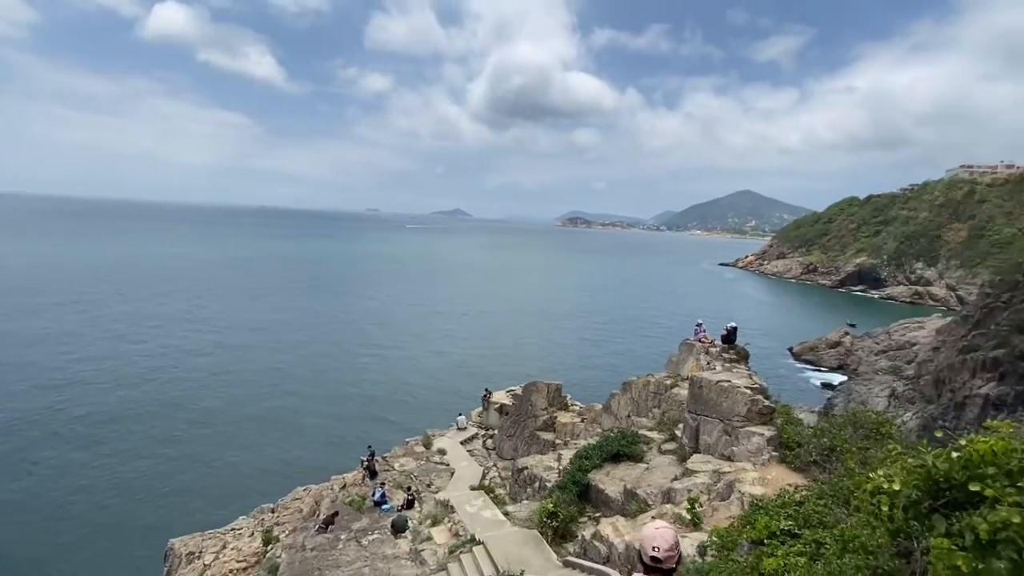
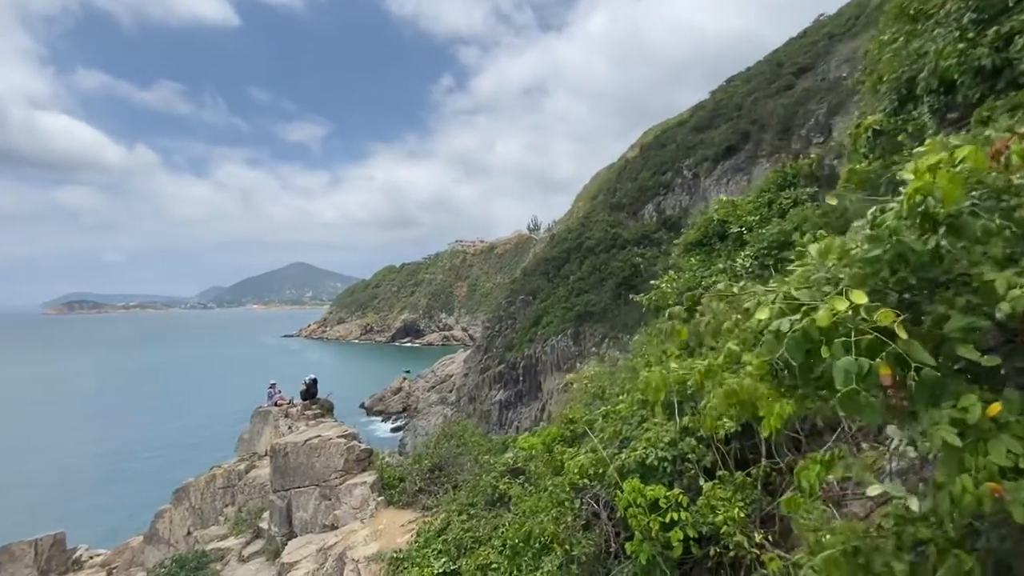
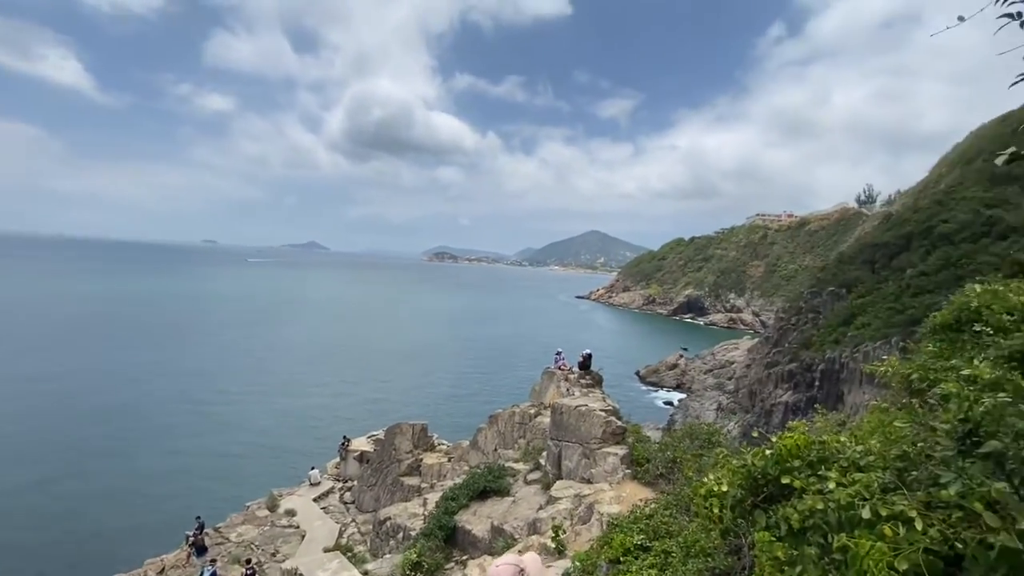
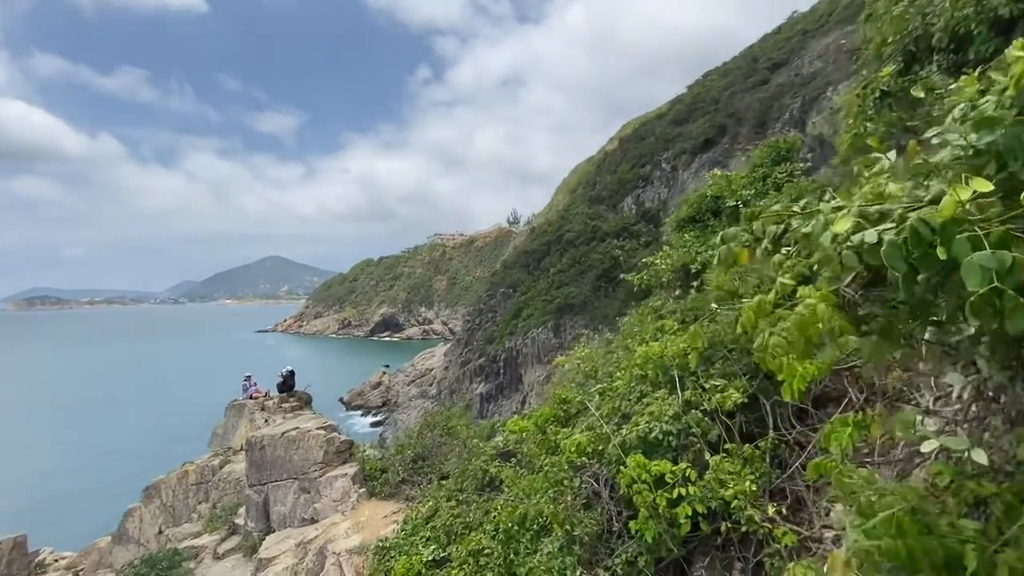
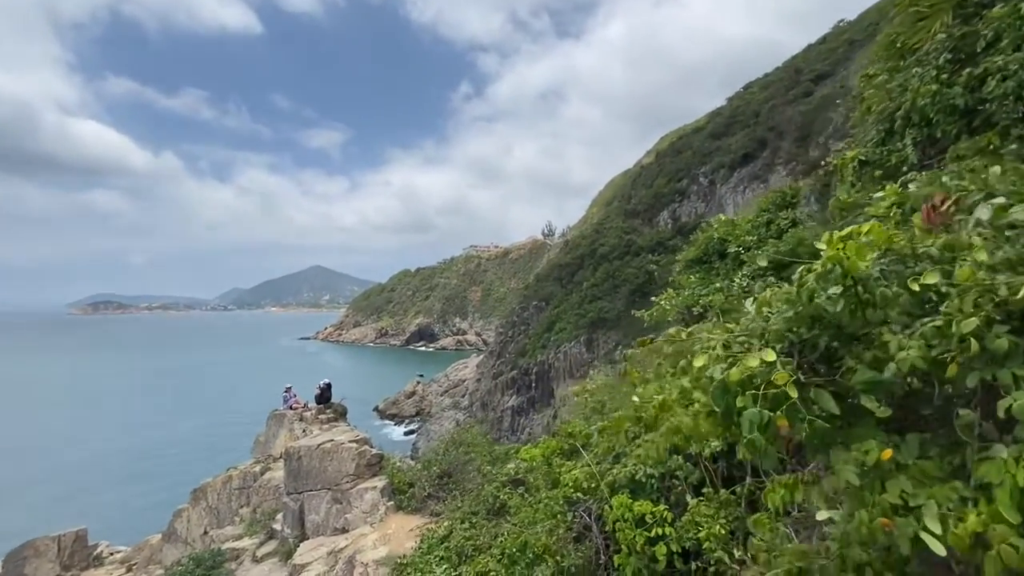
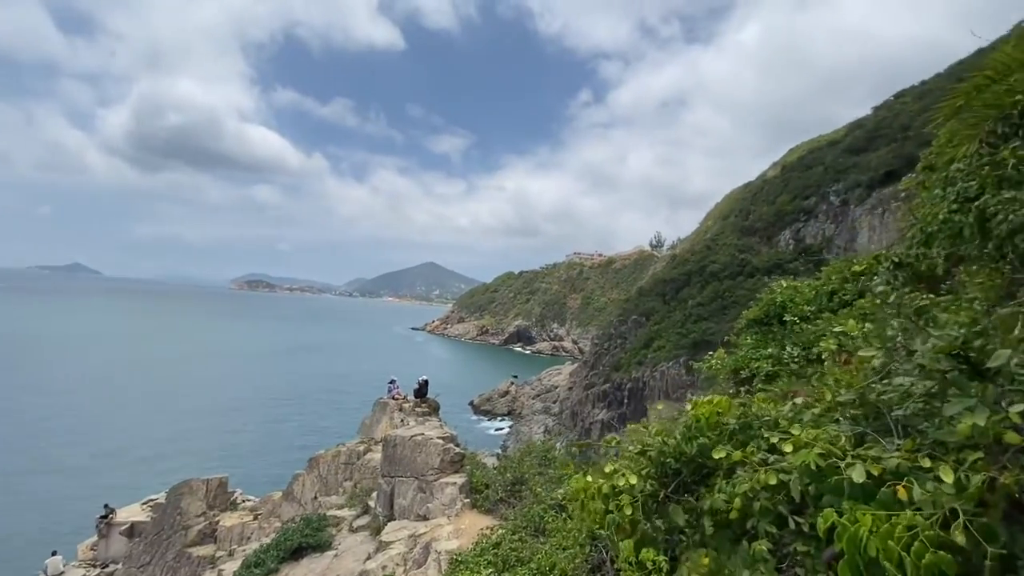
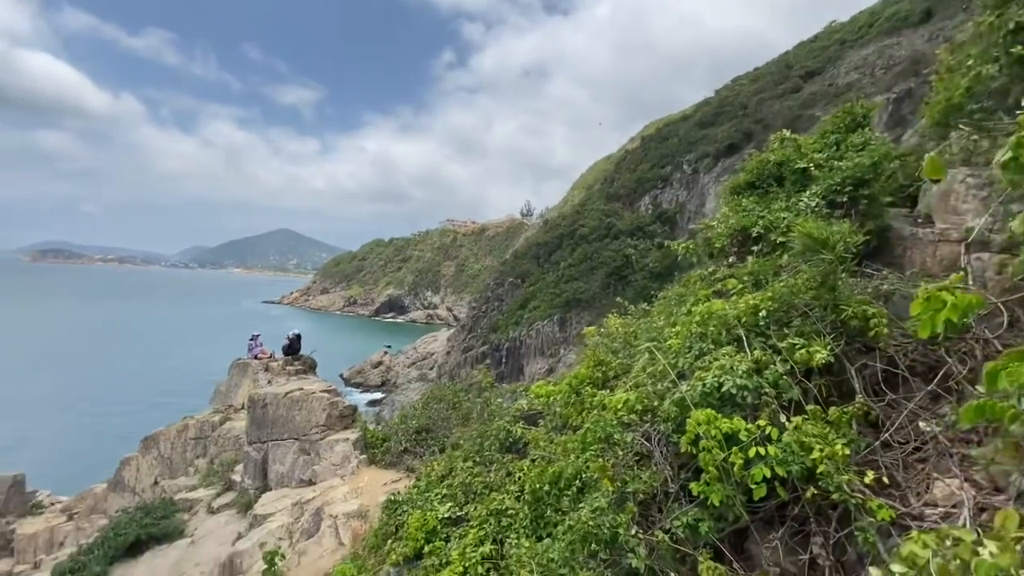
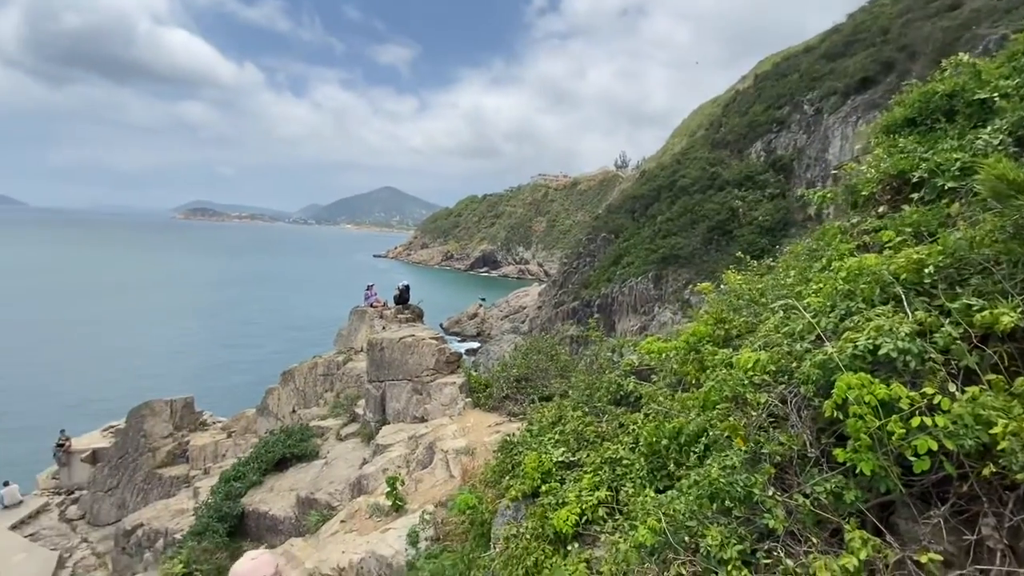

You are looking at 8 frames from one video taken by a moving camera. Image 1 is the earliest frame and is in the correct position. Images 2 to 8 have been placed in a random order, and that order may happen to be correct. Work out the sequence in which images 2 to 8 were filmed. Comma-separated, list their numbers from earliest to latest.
3, 6, 5, 2, 4, 7, 8
